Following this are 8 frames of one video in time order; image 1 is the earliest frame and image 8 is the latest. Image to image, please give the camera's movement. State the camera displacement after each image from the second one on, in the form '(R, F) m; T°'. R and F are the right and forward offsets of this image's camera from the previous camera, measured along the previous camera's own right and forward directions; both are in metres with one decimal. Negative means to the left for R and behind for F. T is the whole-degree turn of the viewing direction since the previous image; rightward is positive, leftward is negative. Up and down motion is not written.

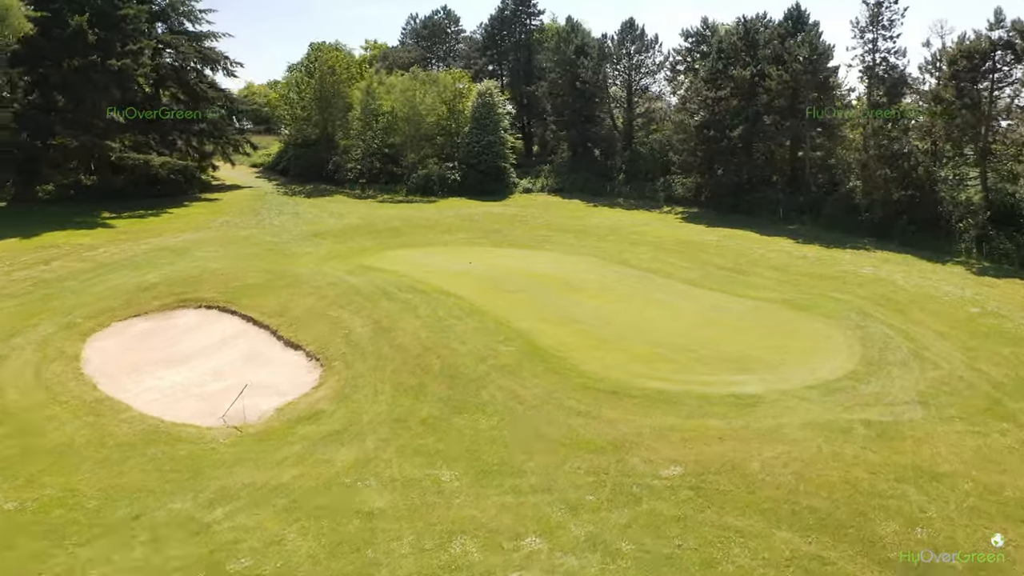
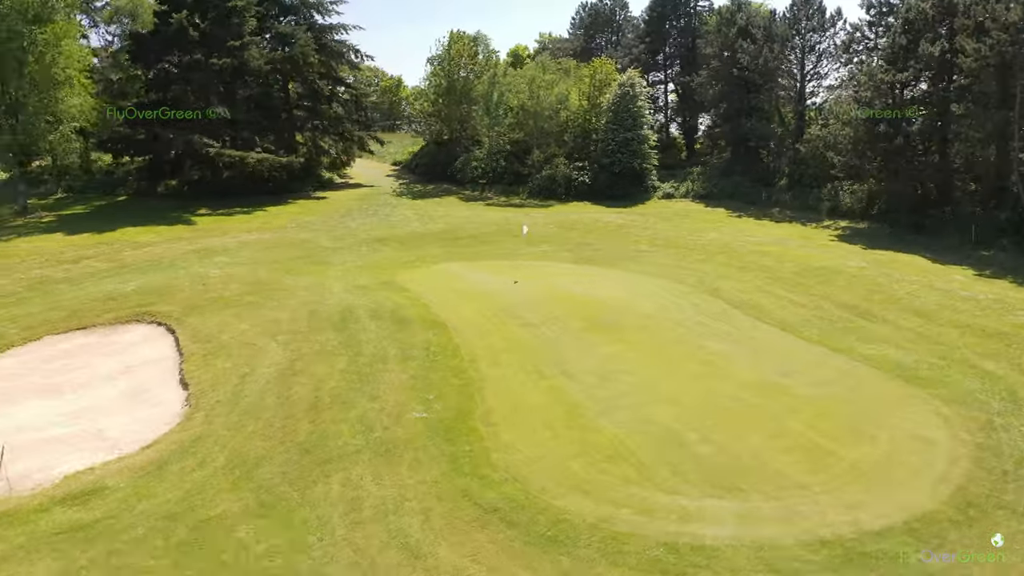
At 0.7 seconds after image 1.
(+5.3, +6.5) m; -16°
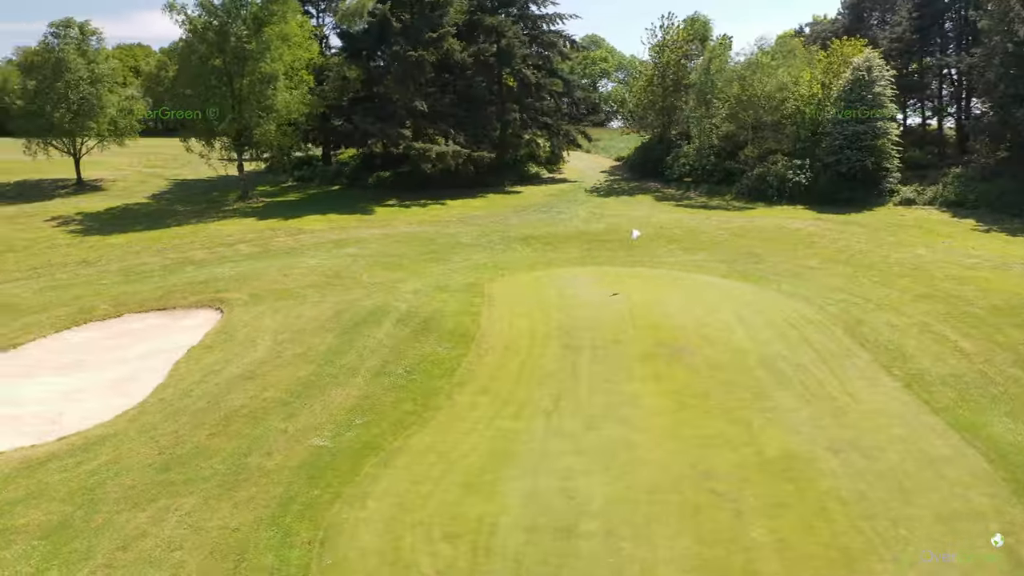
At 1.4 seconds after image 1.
(+5.4, +3.9) m; -21°
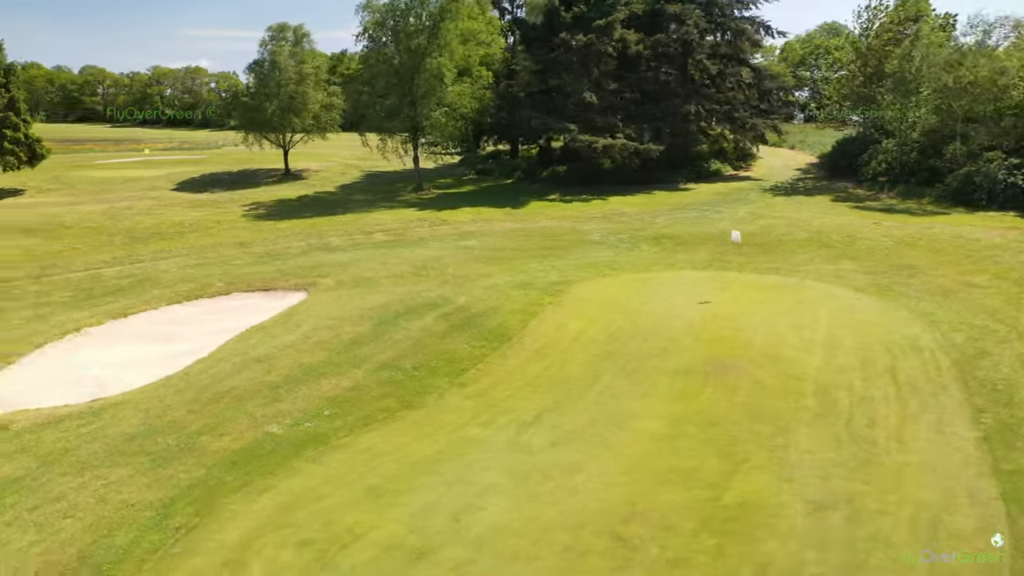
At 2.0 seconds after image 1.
(+4.0, +1.6) m; -17°
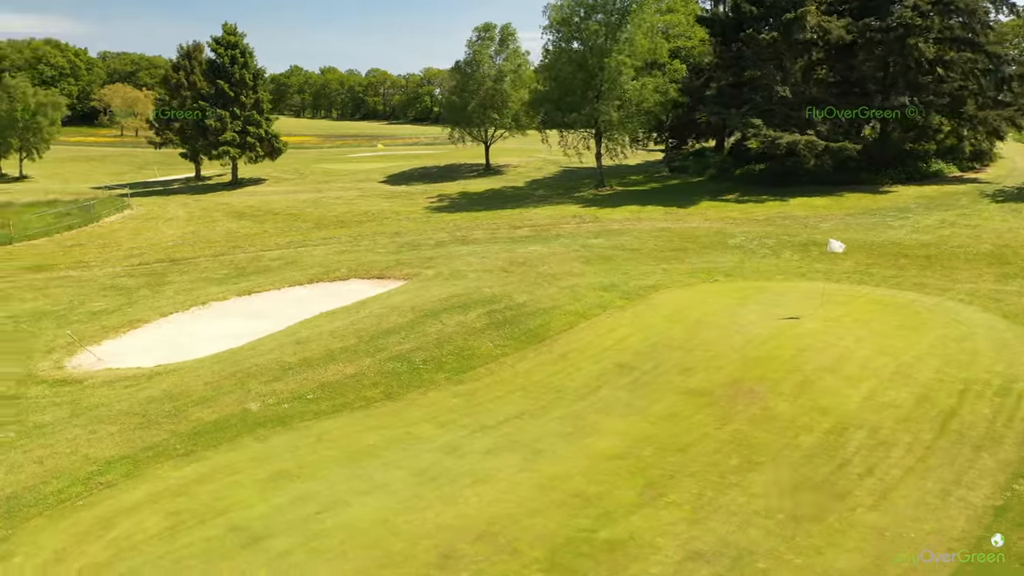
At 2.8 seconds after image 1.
(+4.4, +1.1) m; -18°
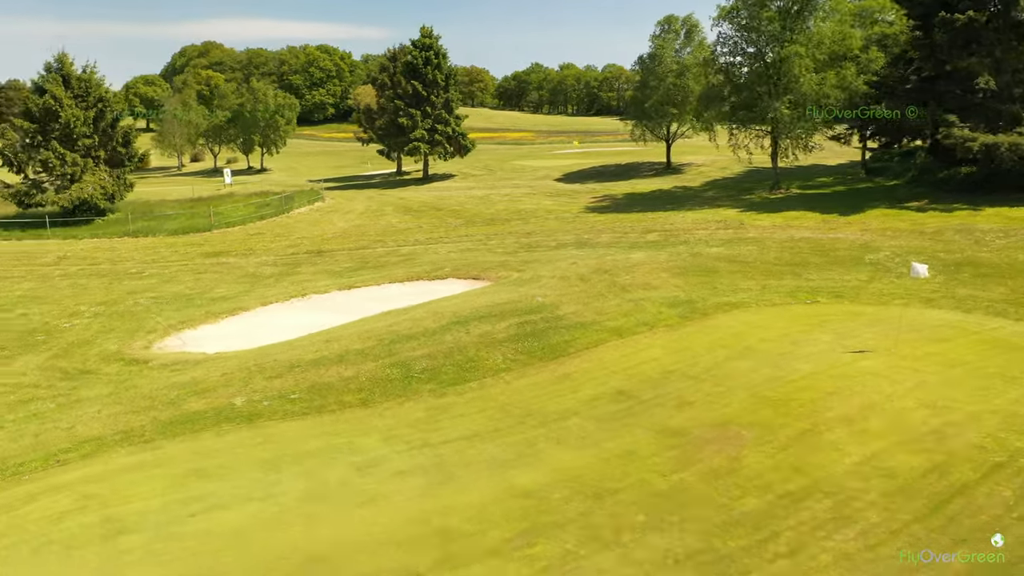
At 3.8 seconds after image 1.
(+4.2, +1.3) m; -17°
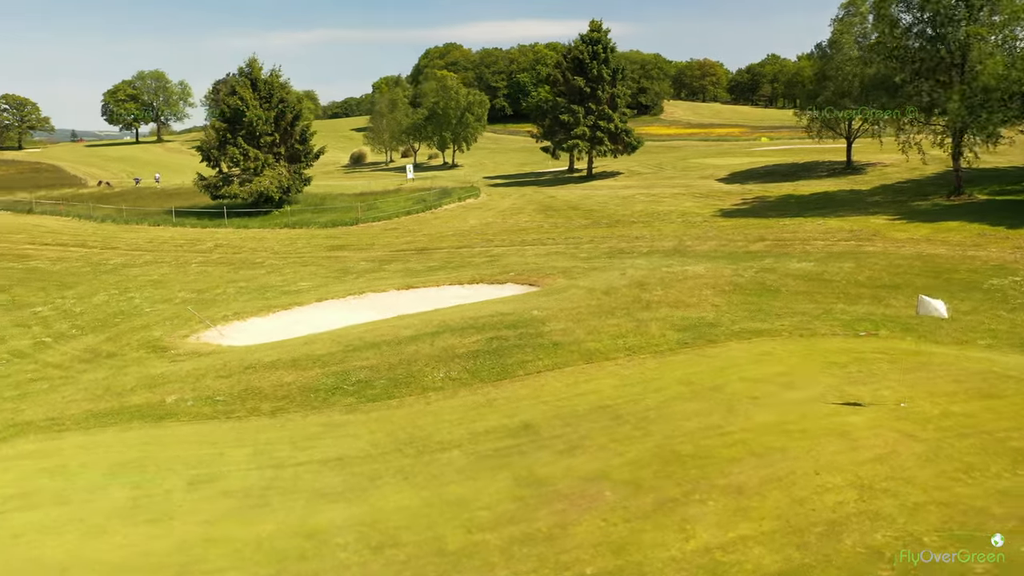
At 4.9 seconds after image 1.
(+4.9, +2.0) m; -16°
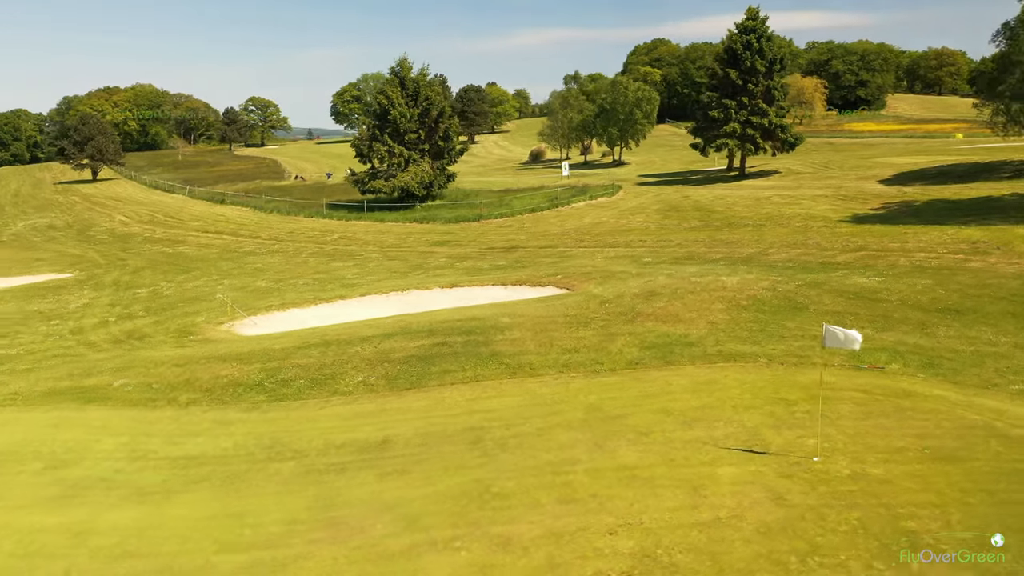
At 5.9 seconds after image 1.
(+4.7, +1.7) m; -15°
